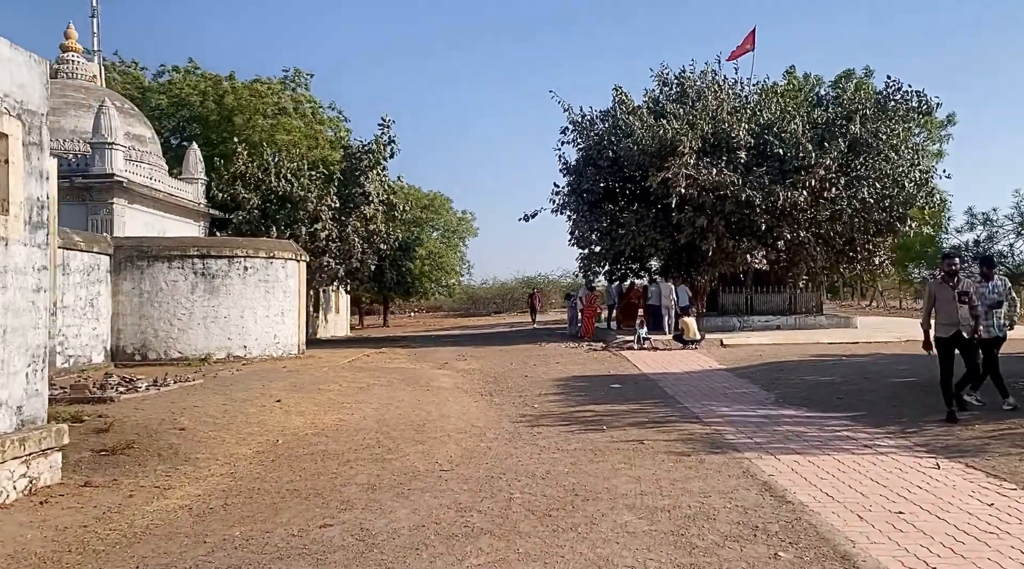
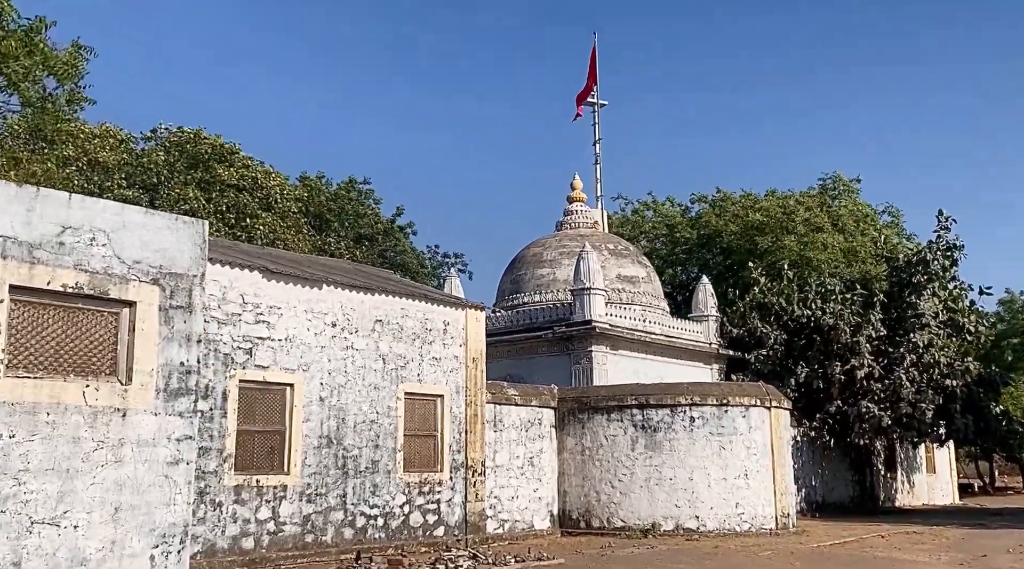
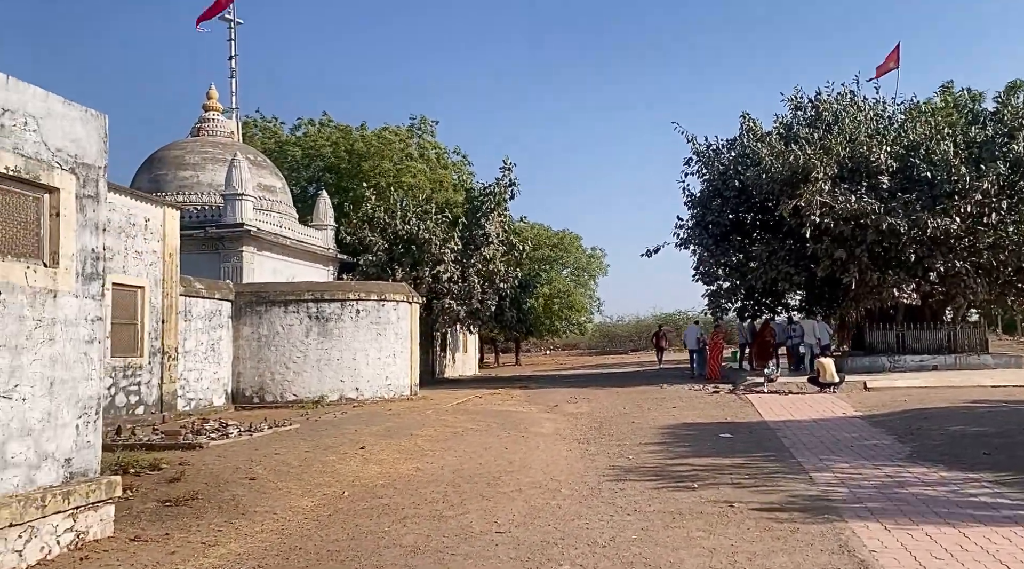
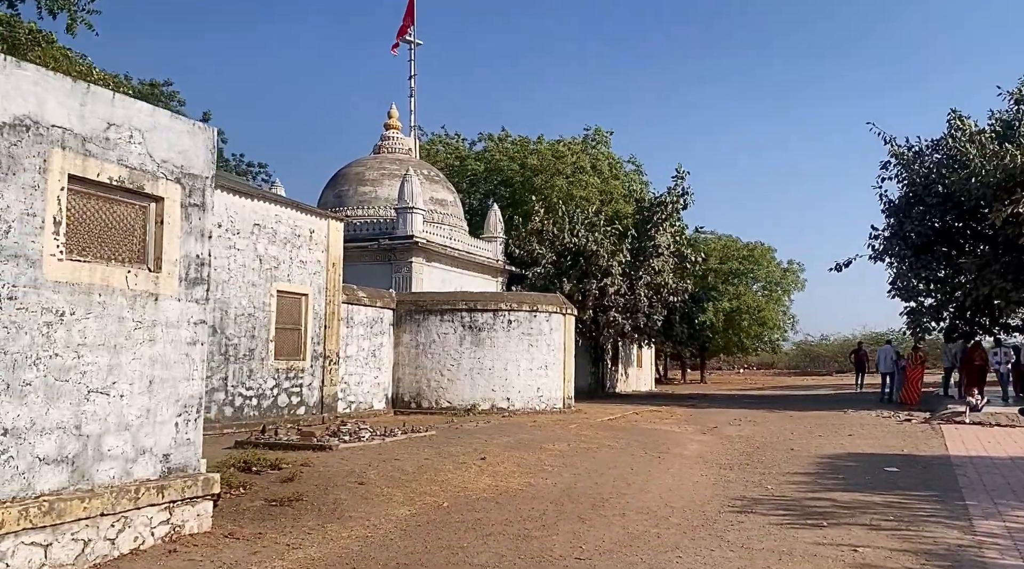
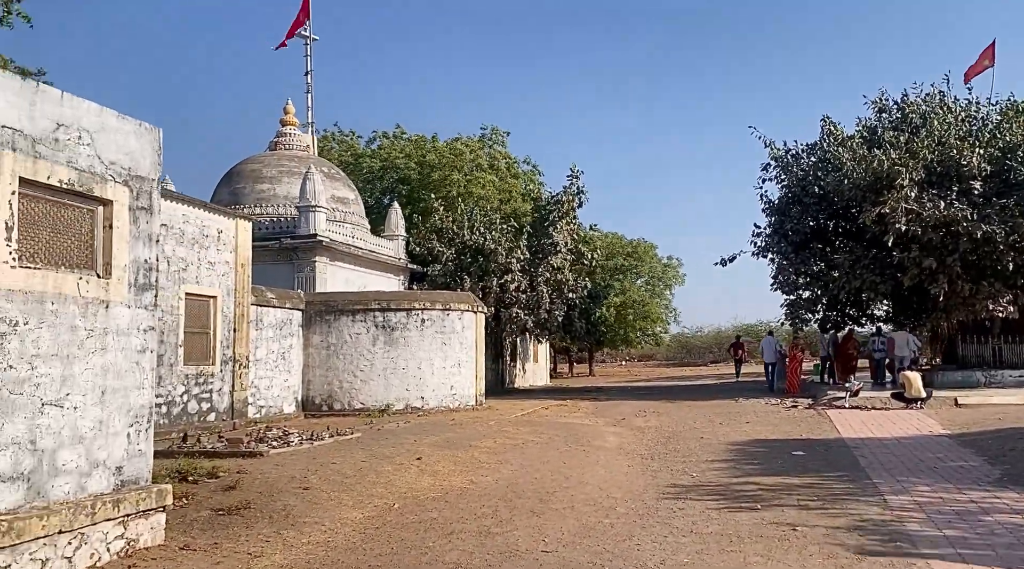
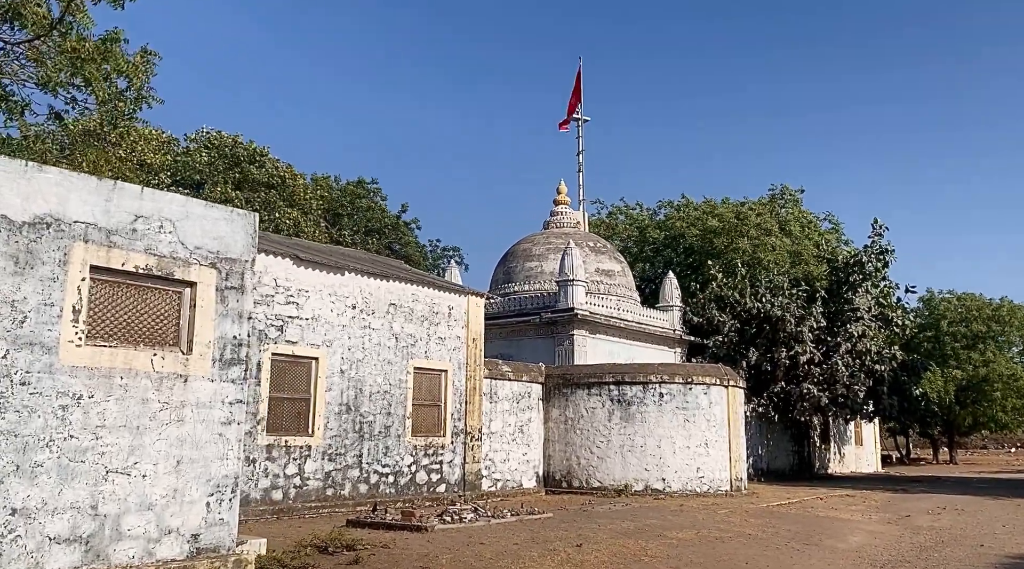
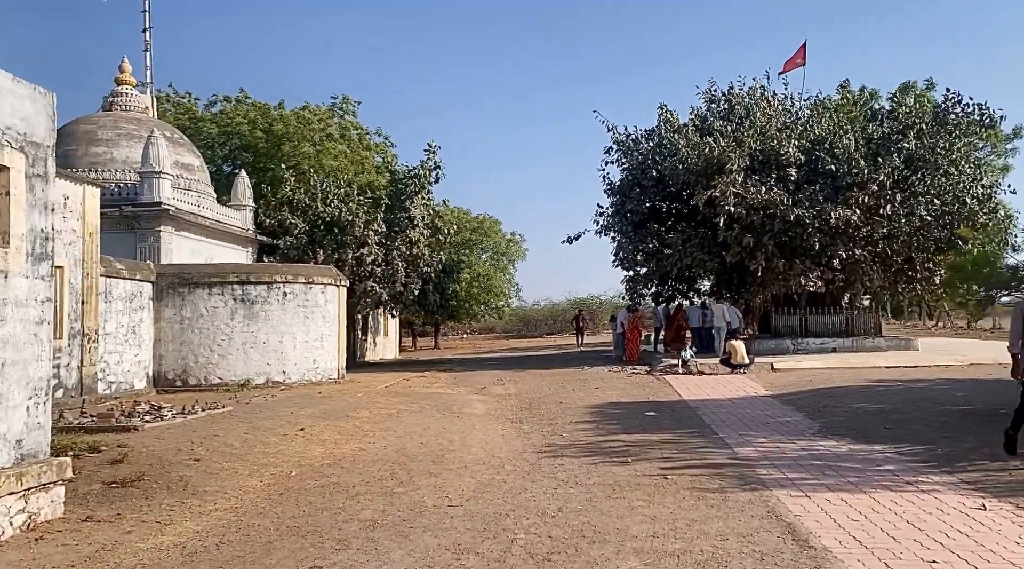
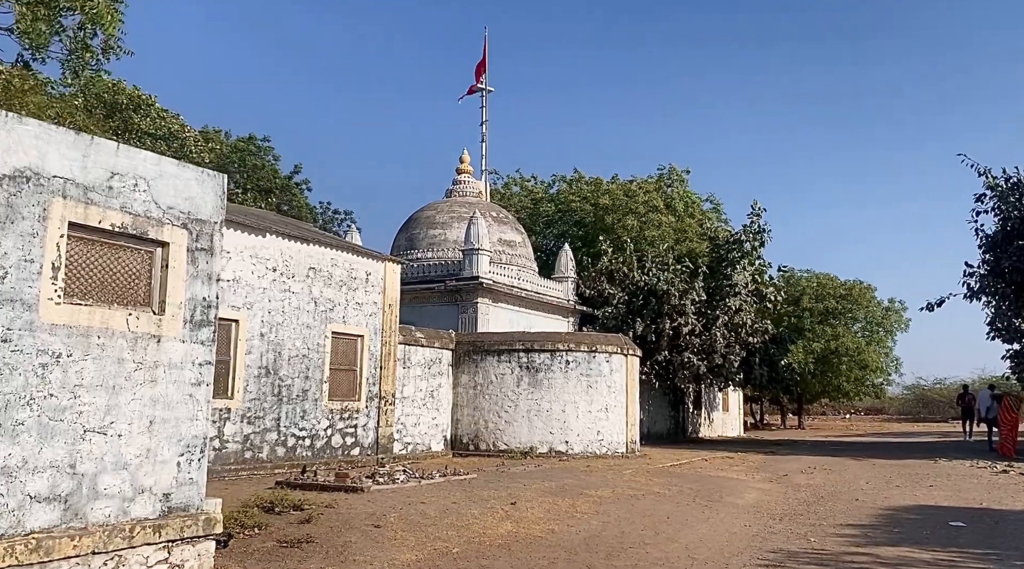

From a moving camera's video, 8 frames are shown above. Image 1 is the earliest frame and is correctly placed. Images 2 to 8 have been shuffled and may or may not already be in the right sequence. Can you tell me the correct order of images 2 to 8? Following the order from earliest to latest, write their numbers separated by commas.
7, 3, 5, 4, 8, 6, 2
